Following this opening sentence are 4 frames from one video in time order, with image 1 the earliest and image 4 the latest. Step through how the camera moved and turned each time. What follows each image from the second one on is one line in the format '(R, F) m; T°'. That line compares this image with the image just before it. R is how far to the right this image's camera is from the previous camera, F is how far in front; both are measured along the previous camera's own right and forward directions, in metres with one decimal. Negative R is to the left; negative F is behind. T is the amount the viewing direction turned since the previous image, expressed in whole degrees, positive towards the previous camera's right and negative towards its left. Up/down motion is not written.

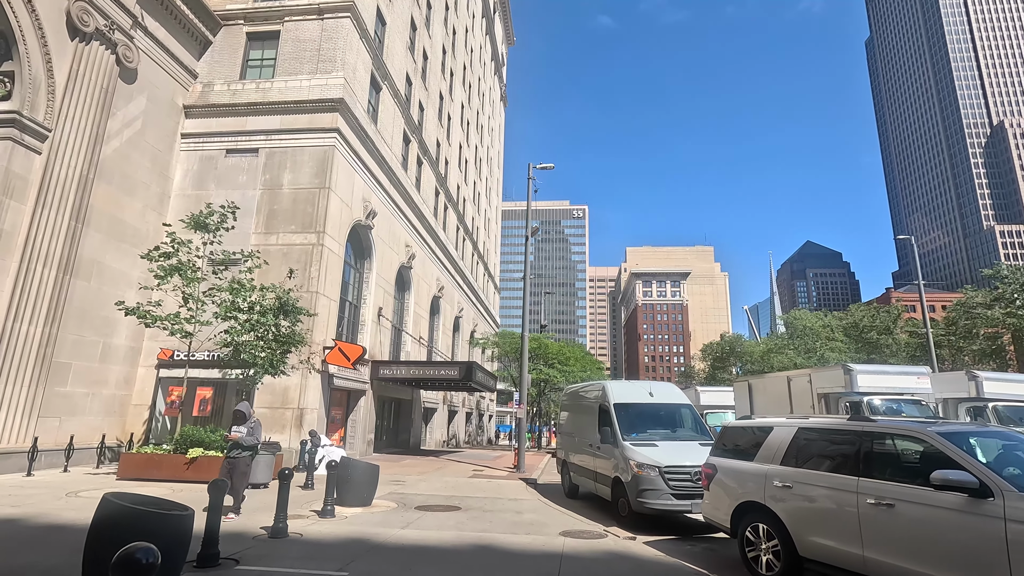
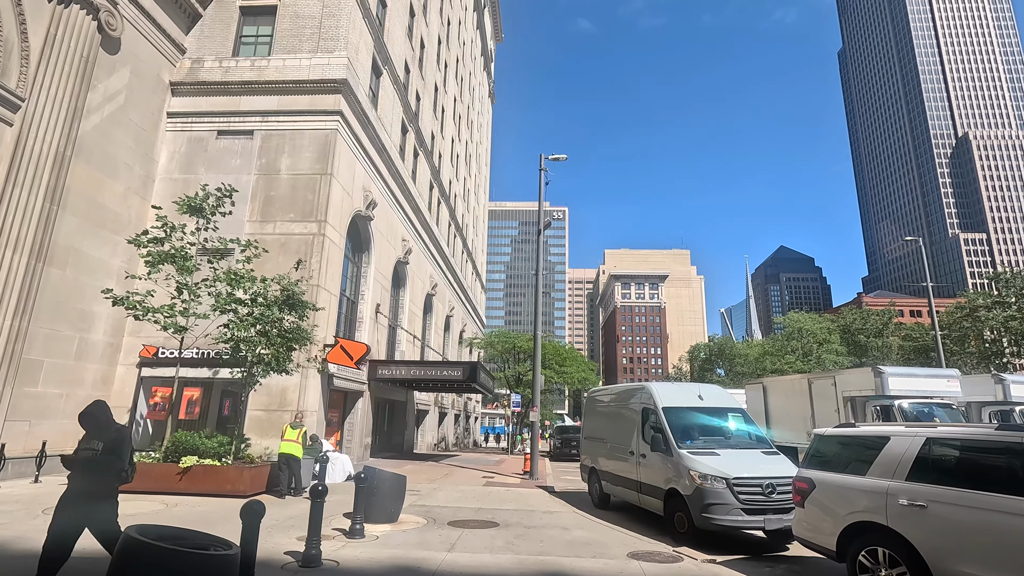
(-1.2, +1.1) m; +3°
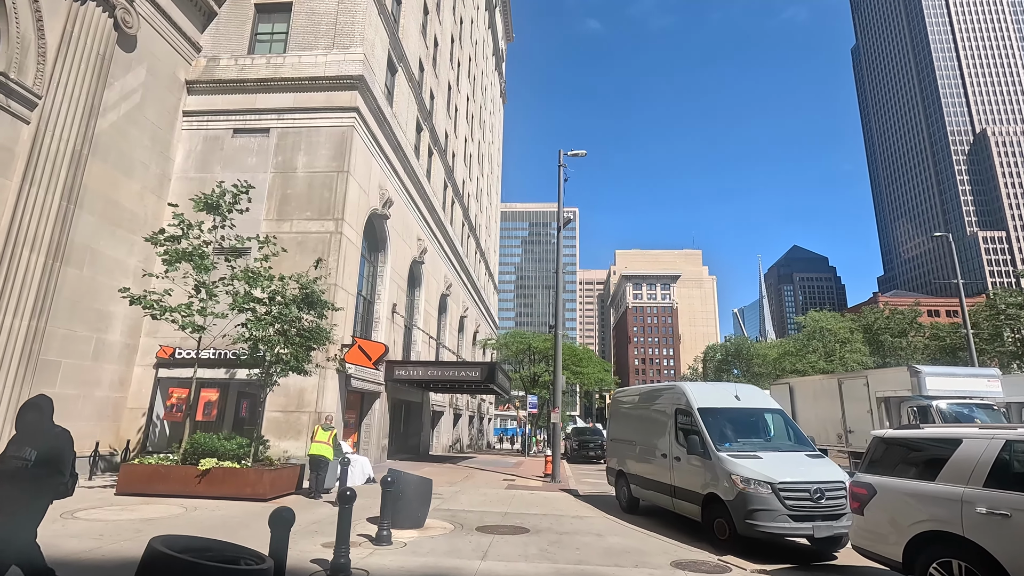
(-0.3, +0.4) m; -1°
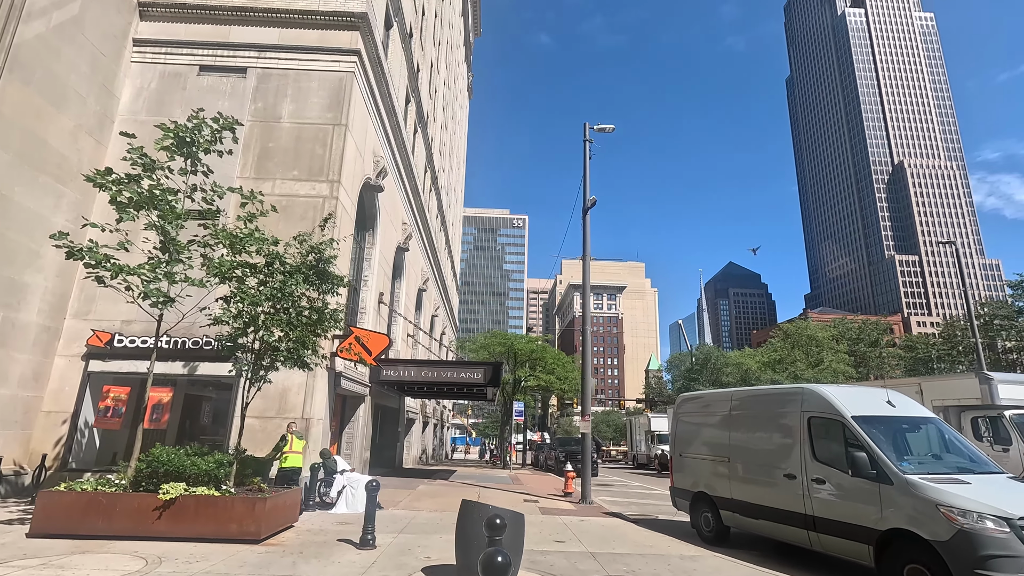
(-2.3, +2.8) m; +6°
